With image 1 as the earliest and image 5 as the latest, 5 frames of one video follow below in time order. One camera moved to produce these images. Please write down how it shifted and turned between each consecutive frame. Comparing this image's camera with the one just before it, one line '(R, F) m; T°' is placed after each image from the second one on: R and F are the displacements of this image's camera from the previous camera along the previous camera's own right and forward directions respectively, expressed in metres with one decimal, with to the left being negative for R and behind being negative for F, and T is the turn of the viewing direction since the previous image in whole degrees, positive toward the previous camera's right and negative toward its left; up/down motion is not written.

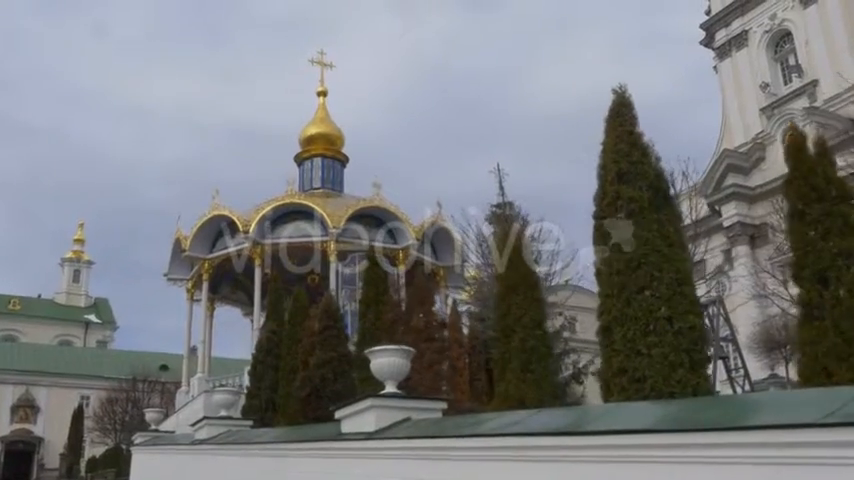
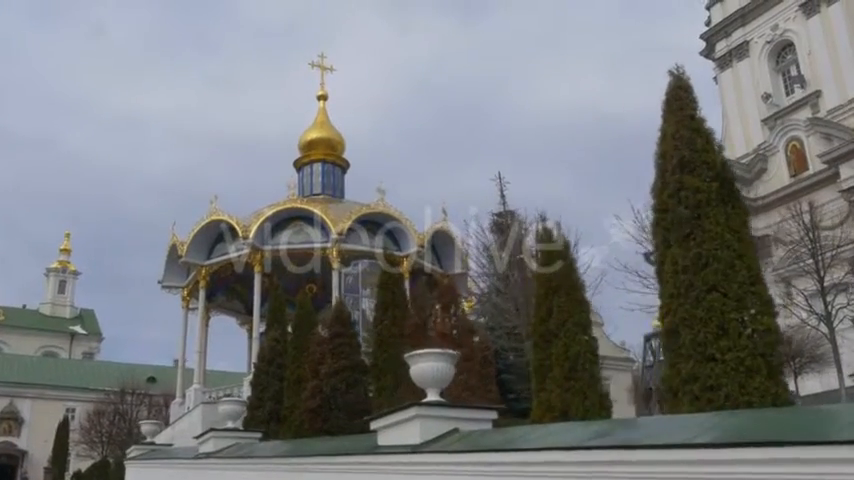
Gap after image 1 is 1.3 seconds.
(-0.5, +0.7) m; +1°
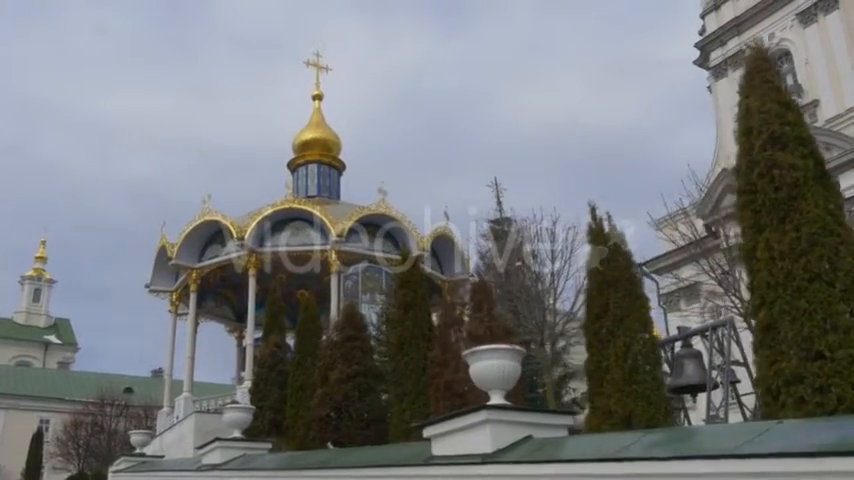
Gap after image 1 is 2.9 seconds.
(-0.6, +0.8) m; +2°
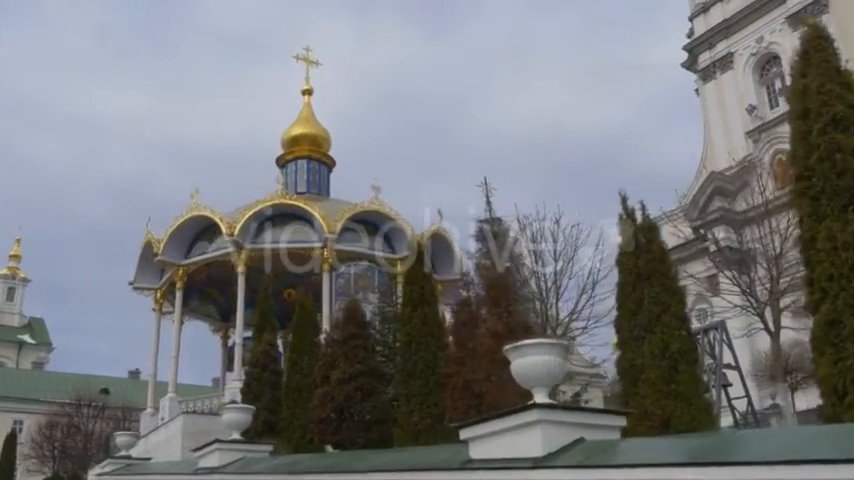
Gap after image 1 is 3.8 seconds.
(-0.4, +0.5) m; +2°
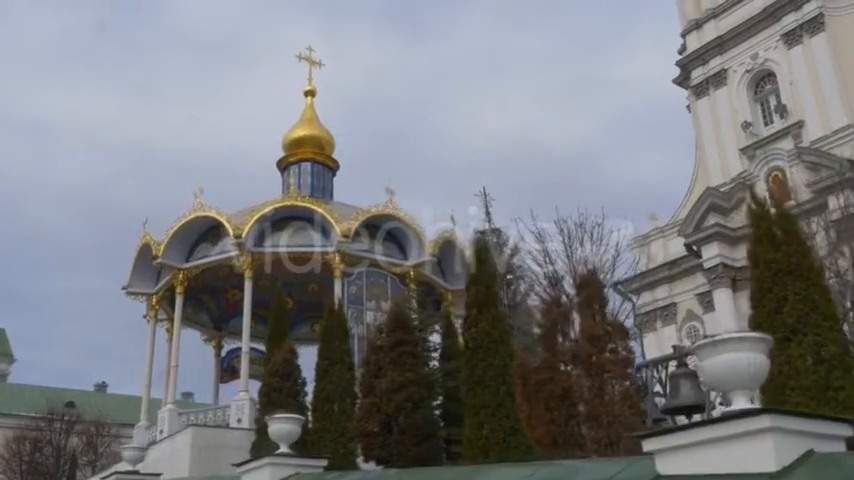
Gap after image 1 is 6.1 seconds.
(-1.1, +0.9) m; +2°
